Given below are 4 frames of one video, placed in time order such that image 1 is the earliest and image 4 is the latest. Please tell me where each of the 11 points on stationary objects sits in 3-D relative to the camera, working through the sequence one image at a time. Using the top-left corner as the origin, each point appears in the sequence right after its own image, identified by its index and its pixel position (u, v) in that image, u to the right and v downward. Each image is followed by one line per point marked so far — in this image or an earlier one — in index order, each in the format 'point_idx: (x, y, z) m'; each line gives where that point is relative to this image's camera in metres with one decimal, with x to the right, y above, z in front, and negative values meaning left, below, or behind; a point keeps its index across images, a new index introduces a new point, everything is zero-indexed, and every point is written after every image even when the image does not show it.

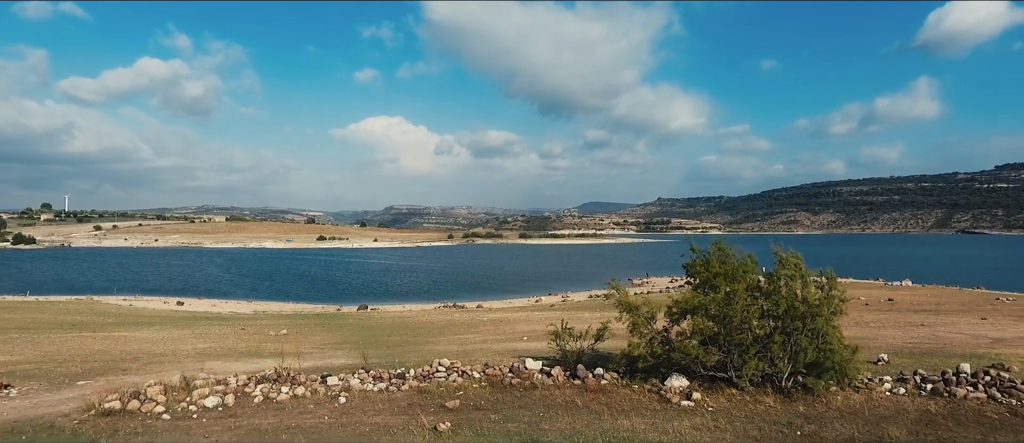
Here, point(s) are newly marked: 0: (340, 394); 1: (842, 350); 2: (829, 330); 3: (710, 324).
0: (-2.6, -2.6, +7.7) m
1: (+4.8, -1.9, +7.4) m
2: (+4.6, -1.5, +7.4) m
3: (+3.0, -1.6, +7.9) m
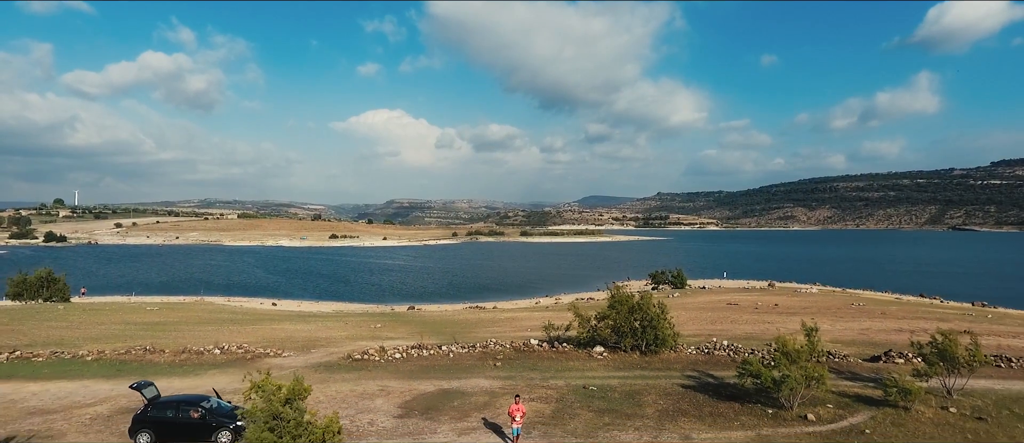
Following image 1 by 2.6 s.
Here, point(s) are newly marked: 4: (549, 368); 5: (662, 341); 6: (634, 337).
0: (-2.2, -4.6, +17.3) m
1: (+5.3, -3.8, +17.0) m
2: (+5.0, -3.5, +17.0) m
3: (+3.5, -3.5, +17.5) m
4: (+1.1, -4.6, +15.8) m
5: (+5.1, -4.0, +16.9) m
6: (+4.2, -3.9, +17.1) m
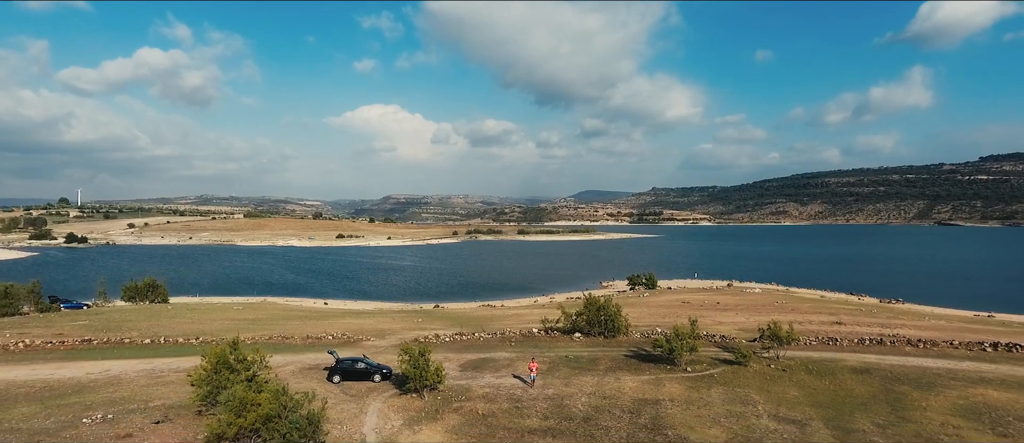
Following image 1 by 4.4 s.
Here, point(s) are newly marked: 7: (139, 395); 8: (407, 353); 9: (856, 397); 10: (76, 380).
0: (-1.7, -6.2, +26.6) m
1: (+5.7, -5.4, +26.3) m
2: (+5.5, -5.1, +26.3) m
3: (+3.9, -5.1, +26.8) m
4: (+1.6, -6.3, +25.1) m
5: (+5.6, -5.6, +26.2) m
6: (+4.7, -5.5, +26.4) m
7: (-13.4, -6.2, +17.9) m
8: (-3.8, -4.8, +18.1) m
9: (+12.3, -6.3, +17.9) m
10: (-17.2, -6.3, +19.8) m
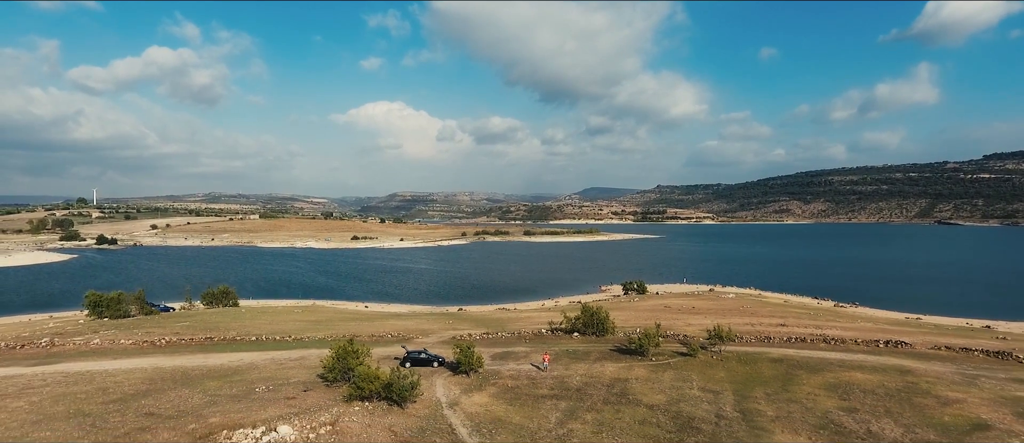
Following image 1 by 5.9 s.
0: (-0.7, -8.1, +35.2) m
1: (+6.7, -7.3, +34.8) m
2: (+6.4, -7.0, +34.8) m
3: (+4.9, -7.0, +35.3) m
4: (+2.5, -8.2, +33.7) m
5: (+6.5, -7.5, +34.8) m
6: (+5.7, -7.4, +34.9) m
7: (-12.5, -8.2, +26.6) m
8: (-2.9, -6.8, +26.7) m
9: (+13.2, -8.2, +26.3) m
10: (-16.3, -8.2, +28.5) m
